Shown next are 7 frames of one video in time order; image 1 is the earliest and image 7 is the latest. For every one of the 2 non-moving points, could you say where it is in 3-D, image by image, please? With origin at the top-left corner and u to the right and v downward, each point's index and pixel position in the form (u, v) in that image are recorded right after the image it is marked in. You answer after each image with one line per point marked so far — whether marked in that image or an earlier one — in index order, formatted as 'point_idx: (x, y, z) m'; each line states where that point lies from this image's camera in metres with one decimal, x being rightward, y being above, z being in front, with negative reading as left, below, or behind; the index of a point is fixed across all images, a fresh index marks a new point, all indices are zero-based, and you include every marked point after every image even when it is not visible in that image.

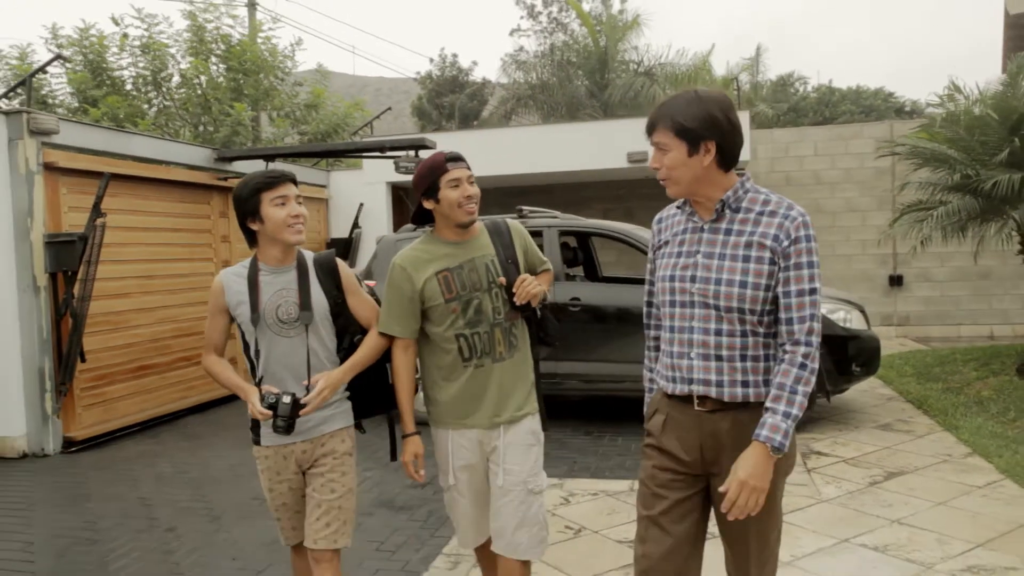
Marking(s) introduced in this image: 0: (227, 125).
0: (-4.3, +2.5, +12.9) m
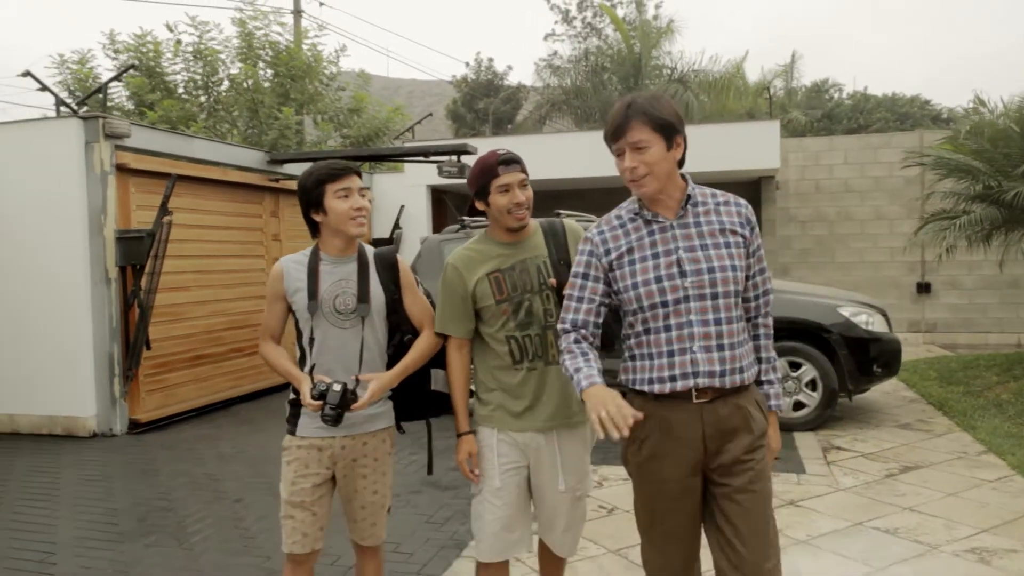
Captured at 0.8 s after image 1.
0: (-3.8, +2.6, +13.4) m
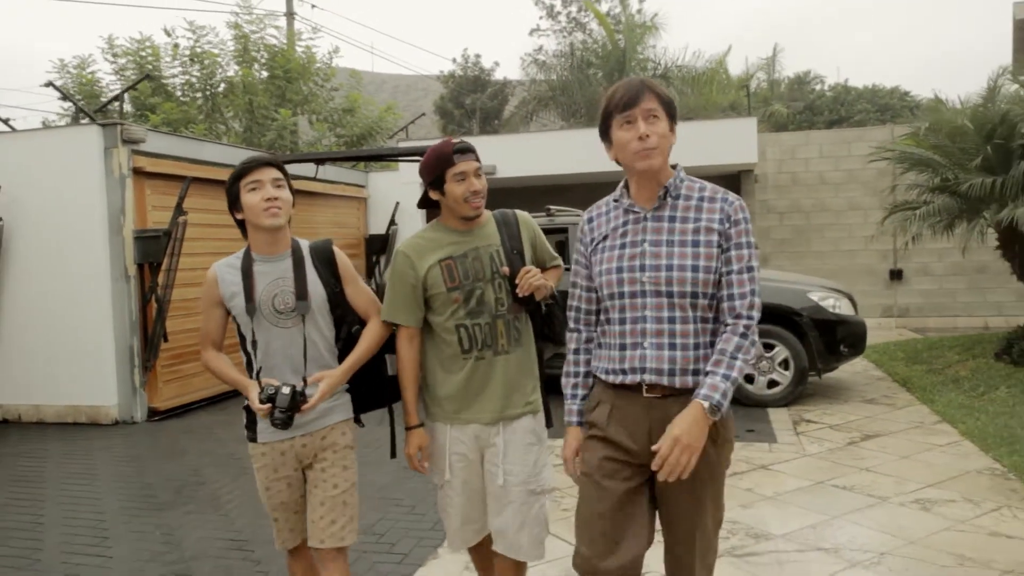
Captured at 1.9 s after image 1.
0: (-4.0, +2.6, +13.8) m
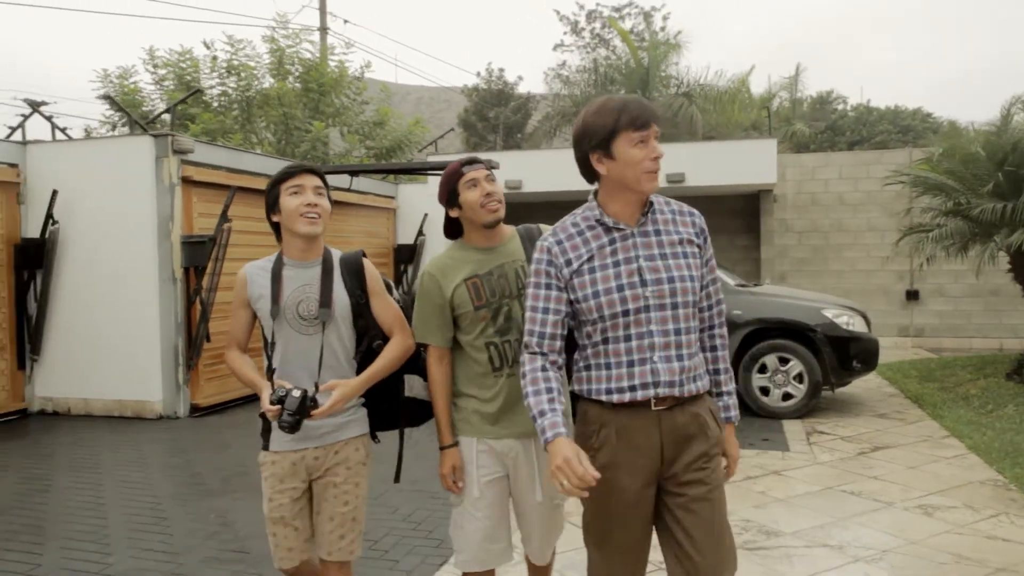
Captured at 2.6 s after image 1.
0: (-3.5, +2.5, +14.3) m
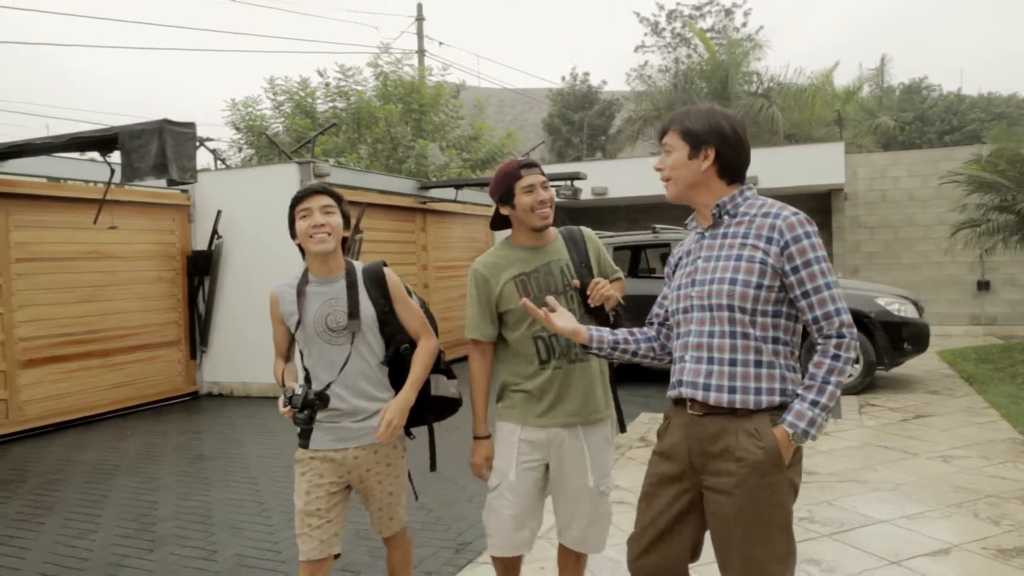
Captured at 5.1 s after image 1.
0: (-1.9, +2.5, +15.8) m
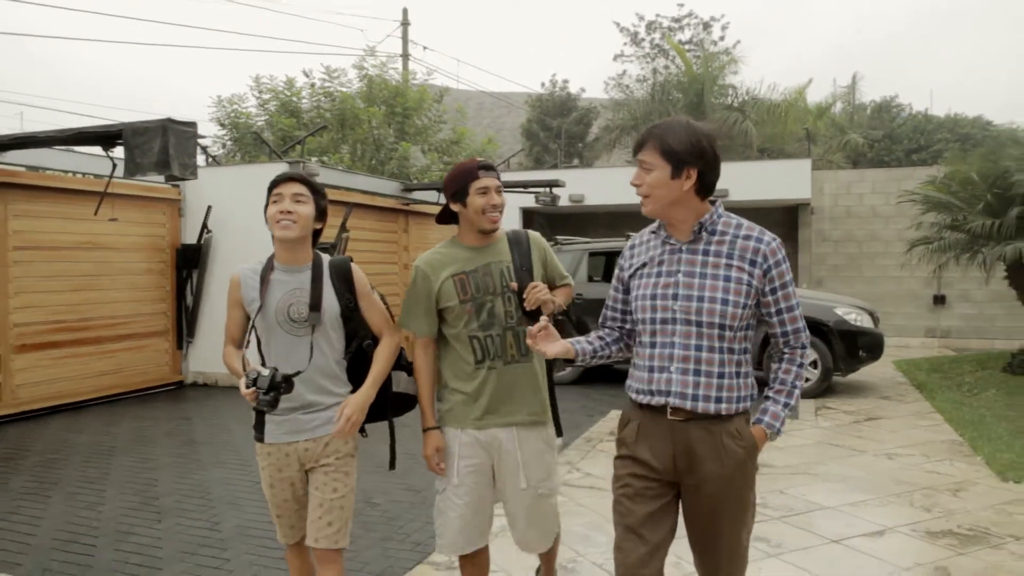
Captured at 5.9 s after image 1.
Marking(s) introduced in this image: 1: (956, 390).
0: (-2.3, +2.5, +16.2) m
1: (+4.6, -1.1, +8.6) m
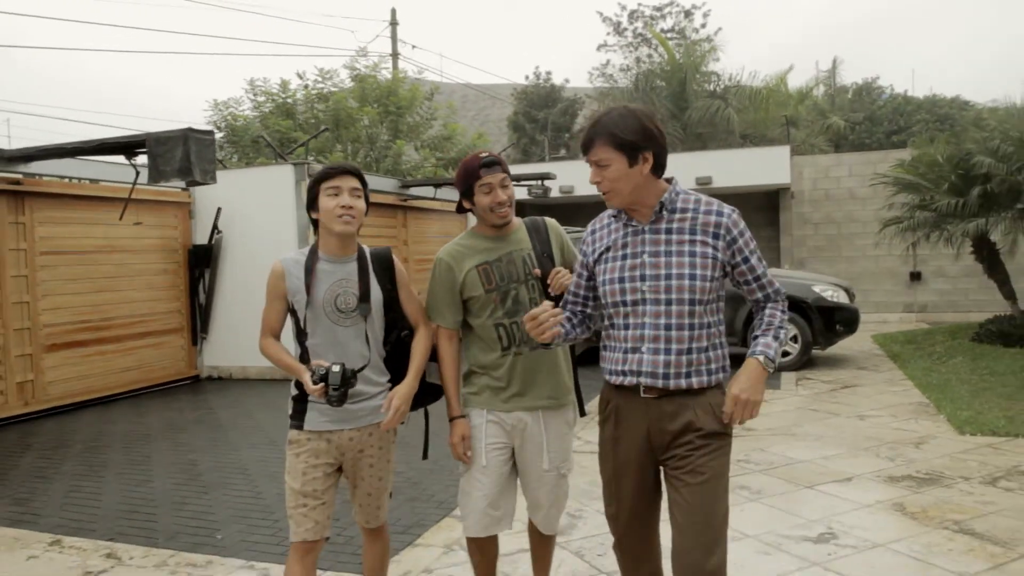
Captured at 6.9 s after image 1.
0: (-2.5, +2.7, +16.7) m
1: (+4.6, -0.8, +9.2) m
